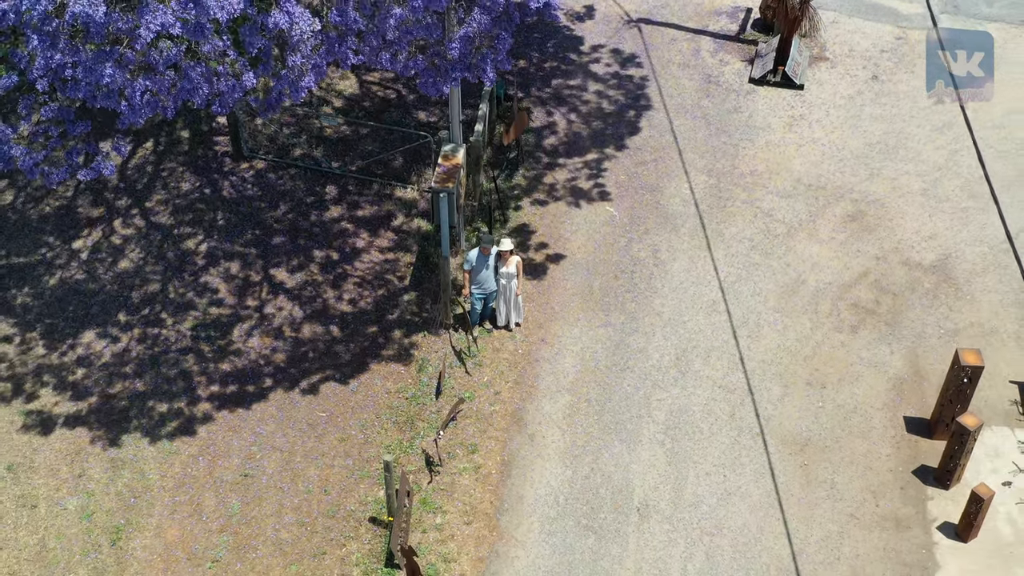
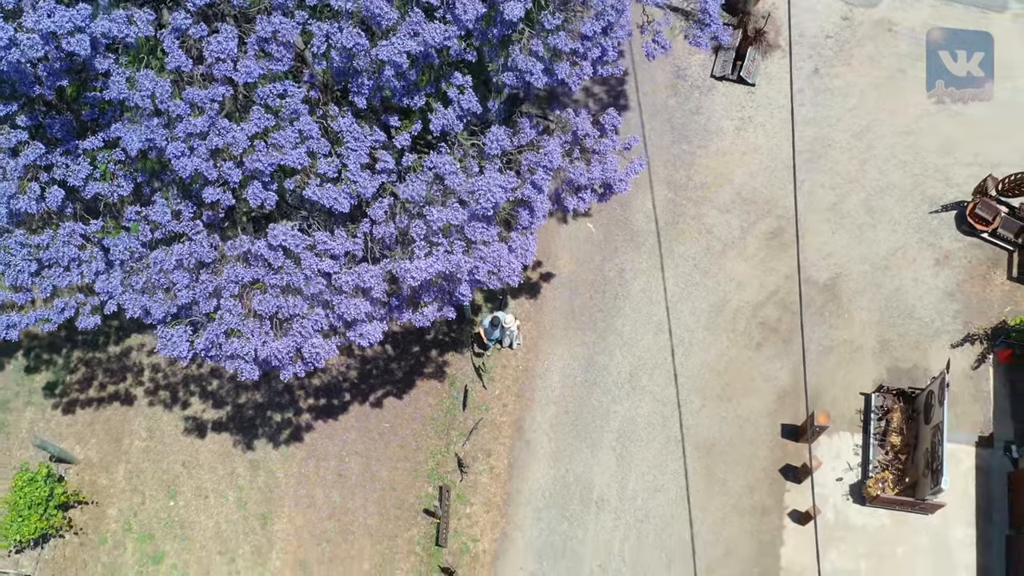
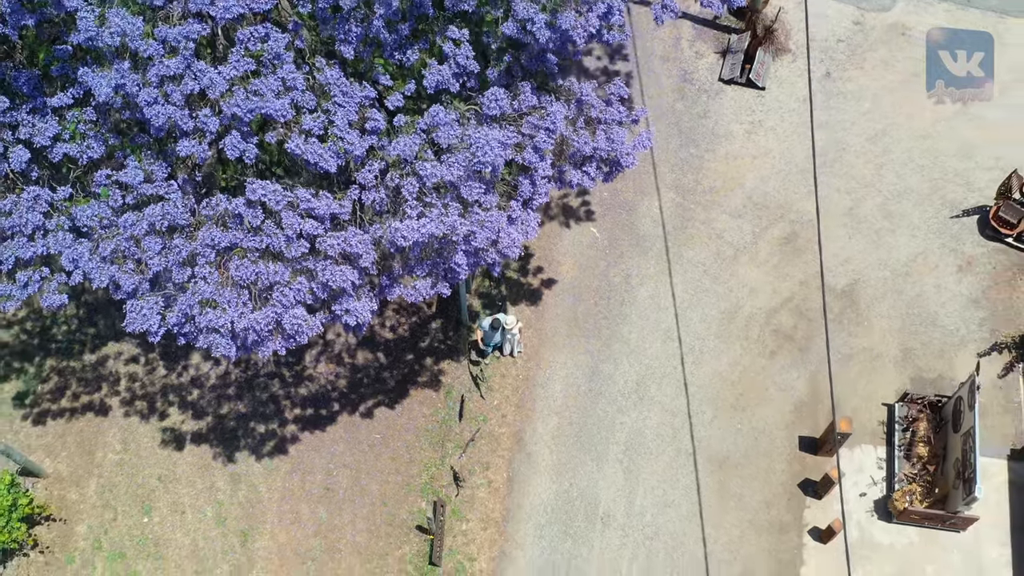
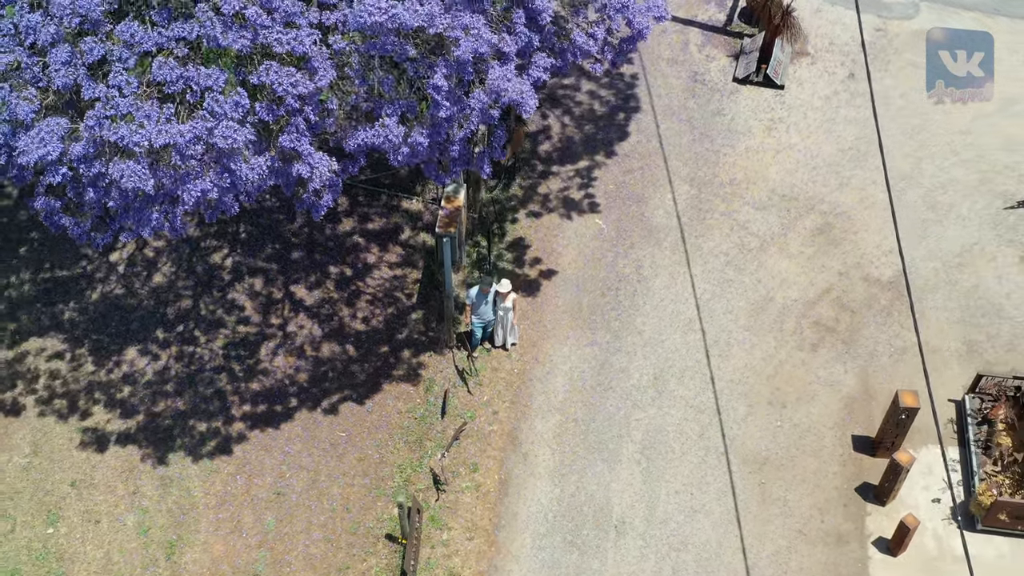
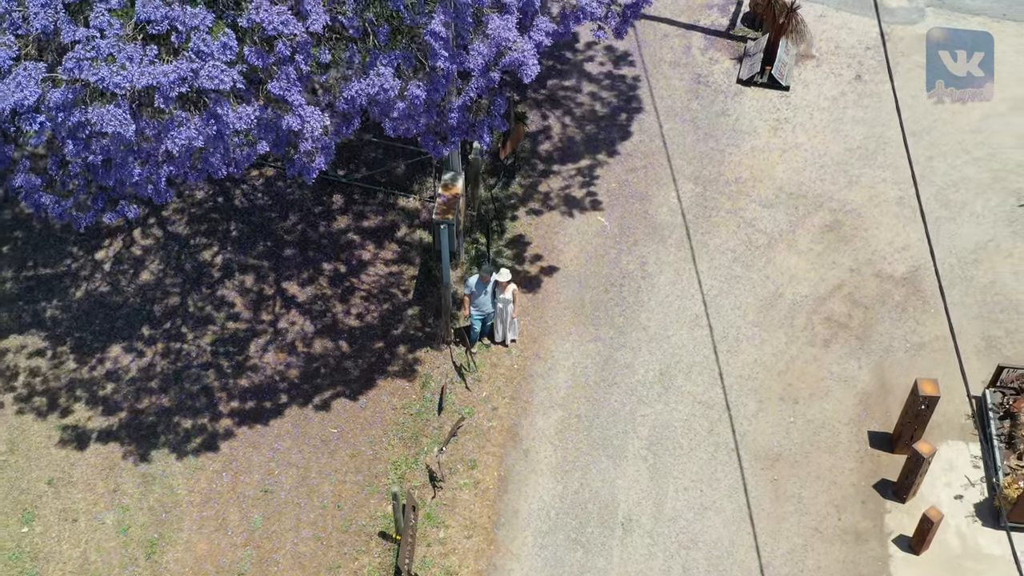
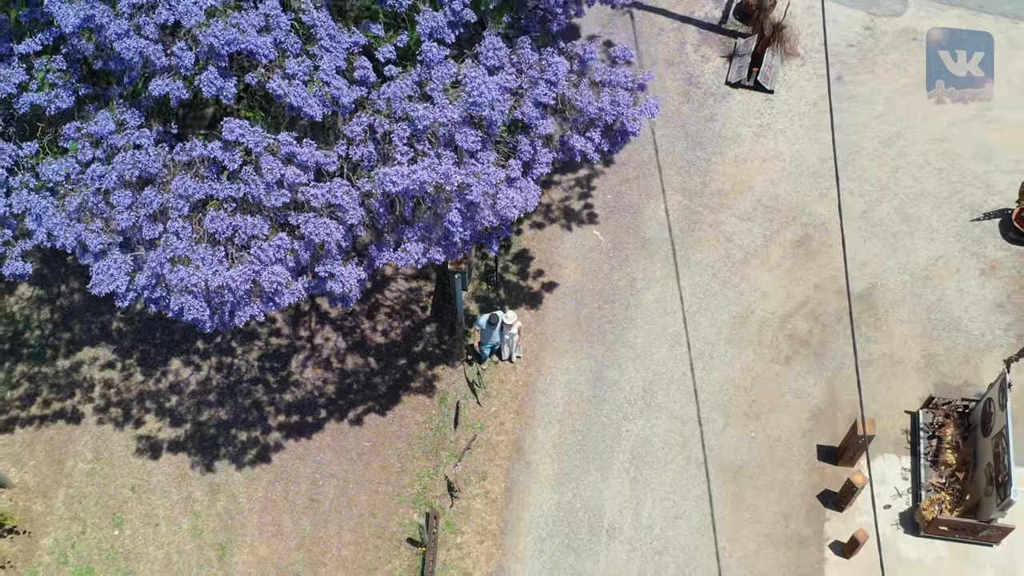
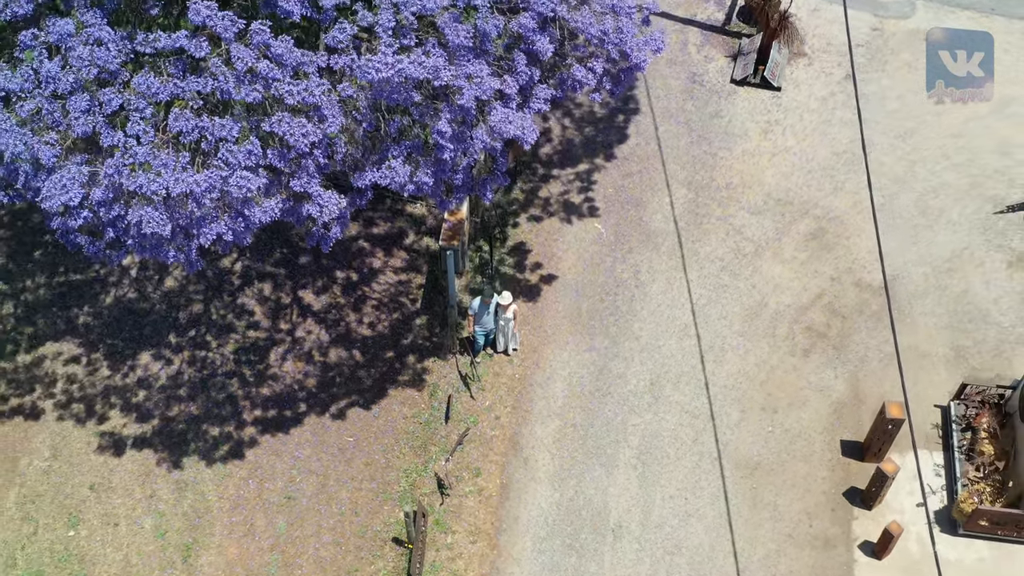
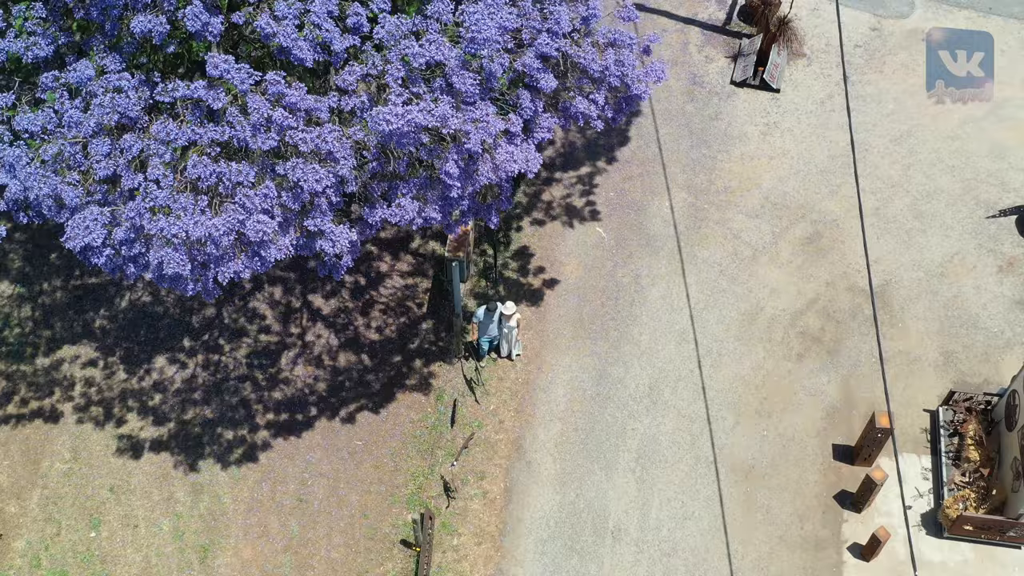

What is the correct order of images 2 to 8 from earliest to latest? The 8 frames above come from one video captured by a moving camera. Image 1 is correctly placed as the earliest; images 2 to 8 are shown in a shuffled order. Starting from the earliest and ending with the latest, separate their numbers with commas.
5, 4, 7, 8, 6, 3, 2
